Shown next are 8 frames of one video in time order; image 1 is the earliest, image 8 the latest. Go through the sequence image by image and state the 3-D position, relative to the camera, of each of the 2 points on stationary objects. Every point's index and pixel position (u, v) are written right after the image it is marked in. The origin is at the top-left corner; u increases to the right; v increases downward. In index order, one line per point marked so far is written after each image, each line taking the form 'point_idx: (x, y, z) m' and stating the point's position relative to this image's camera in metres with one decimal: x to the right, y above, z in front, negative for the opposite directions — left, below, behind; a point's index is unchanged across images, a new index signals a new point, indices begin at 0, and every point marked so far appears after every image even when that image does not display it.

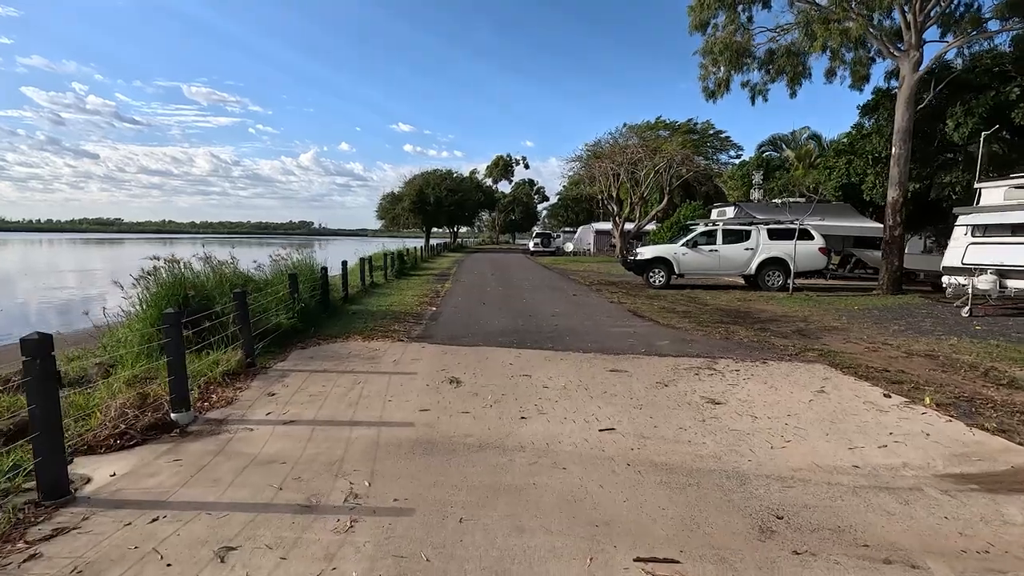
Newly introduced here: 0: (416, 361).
0: (-1.3, -1.0, +7.4) m
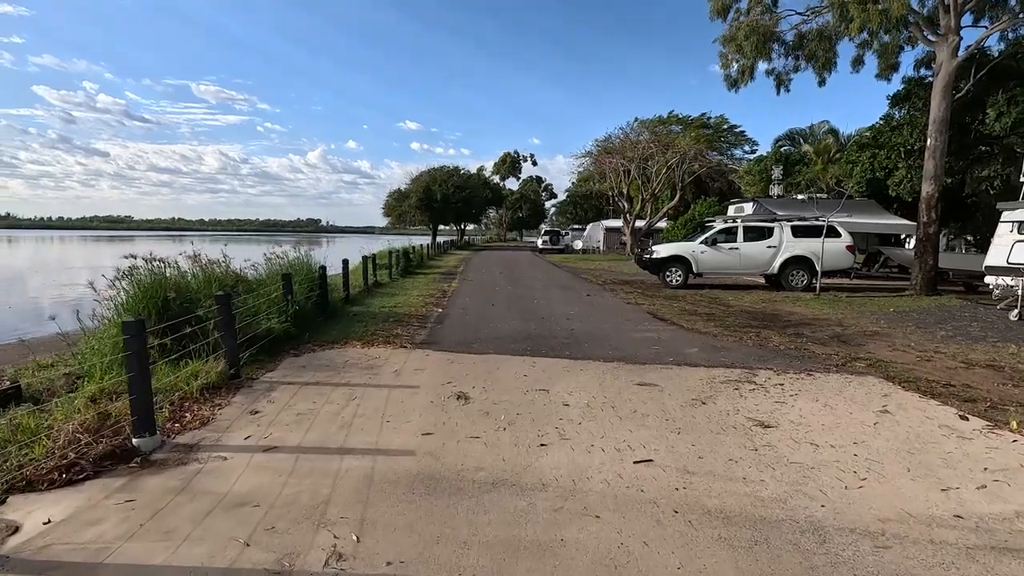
0: (-1.2, -1.1, +6.7) m
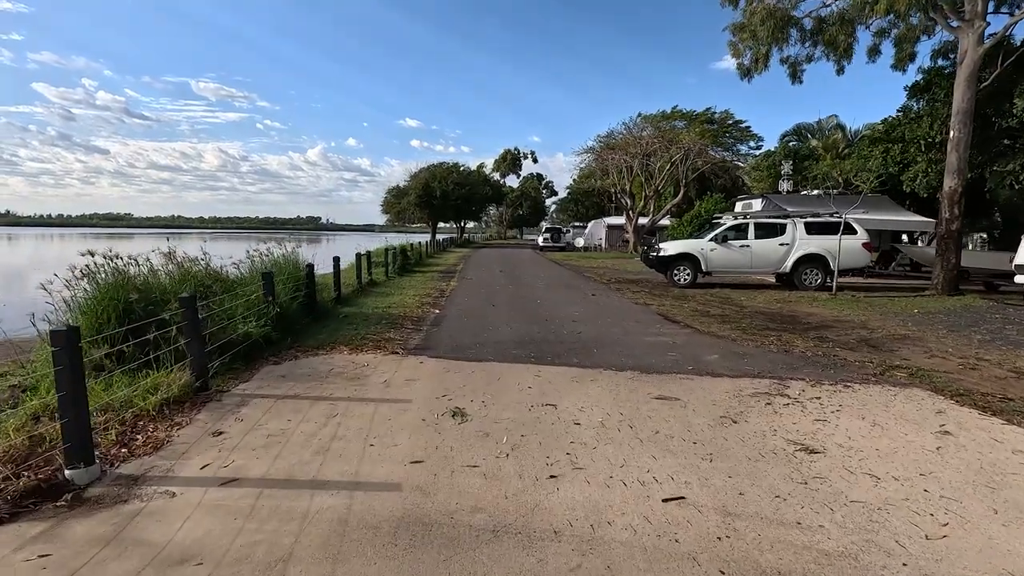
0: (-1.1, -1.1, +6.0) m
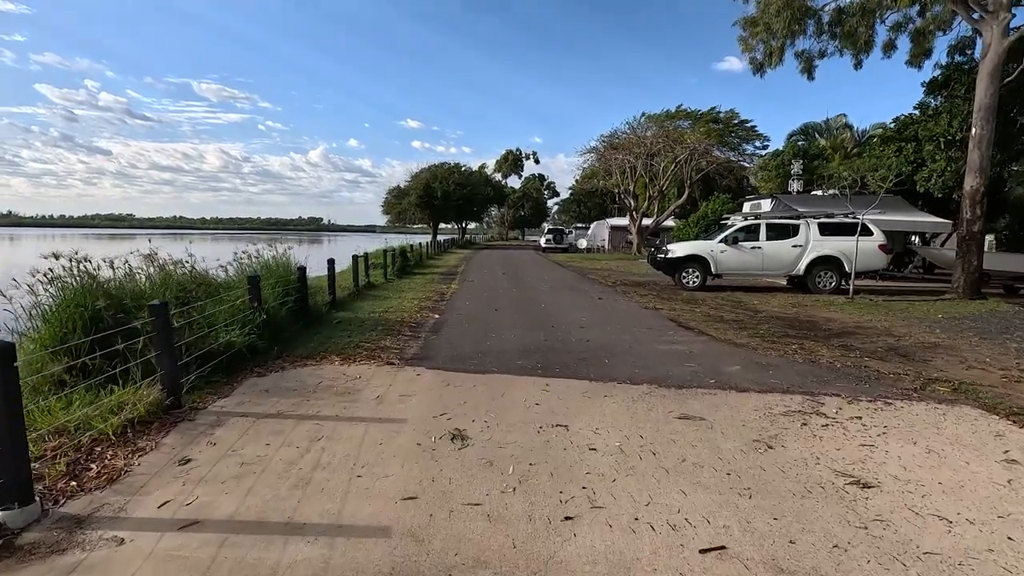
0: (-1.1, -1.1, +5.4) m
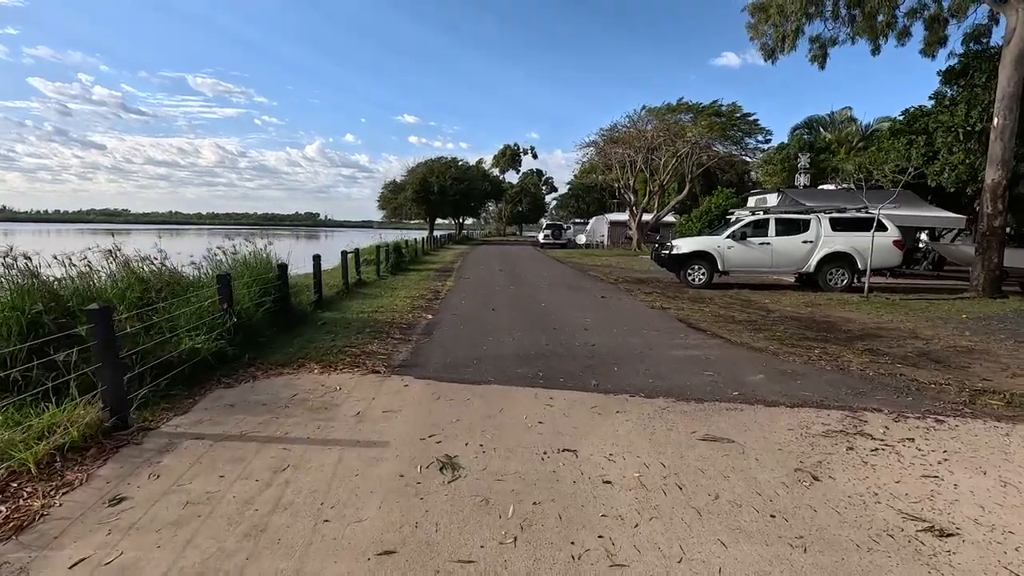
0: (-1.1, -1.1, +4.8) m
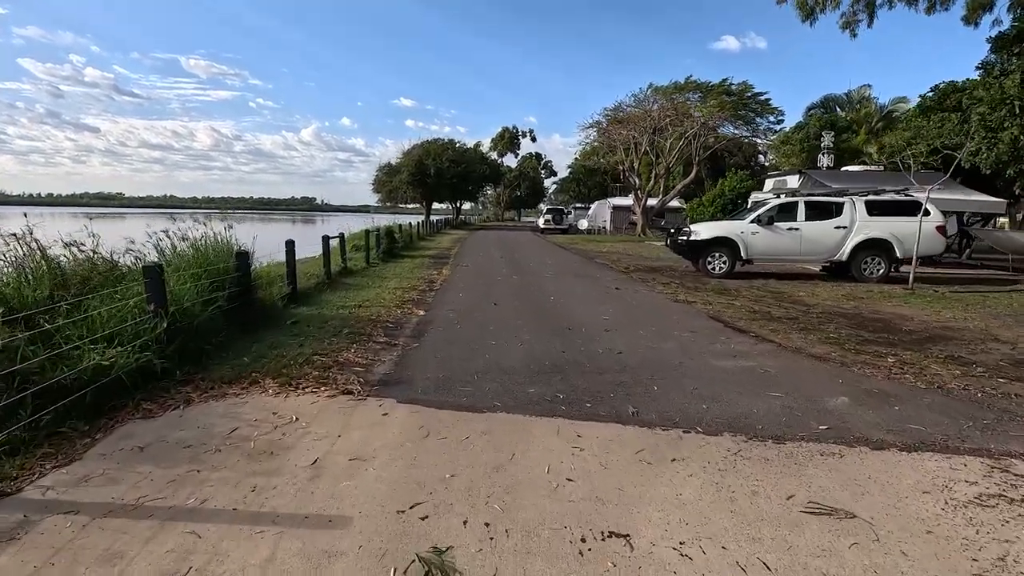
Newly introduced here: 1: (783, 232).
0: (-1.0, -1.1, +3.4) m
1: (+6.9, +1.4, +13.6) m
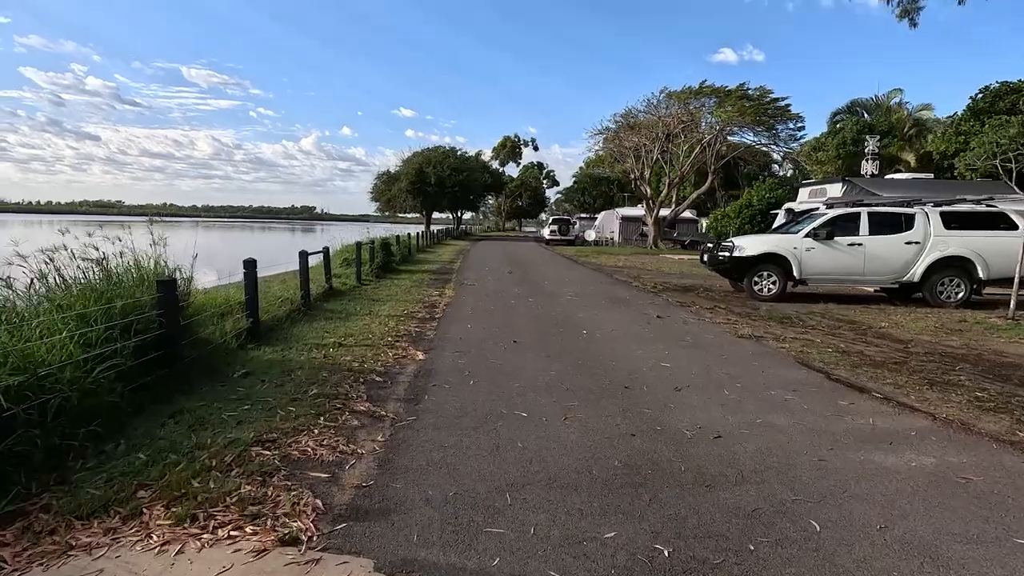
0: (-0.6, -1.5, +1.4) m
1: (+7.2, +0.9, +11.6) m
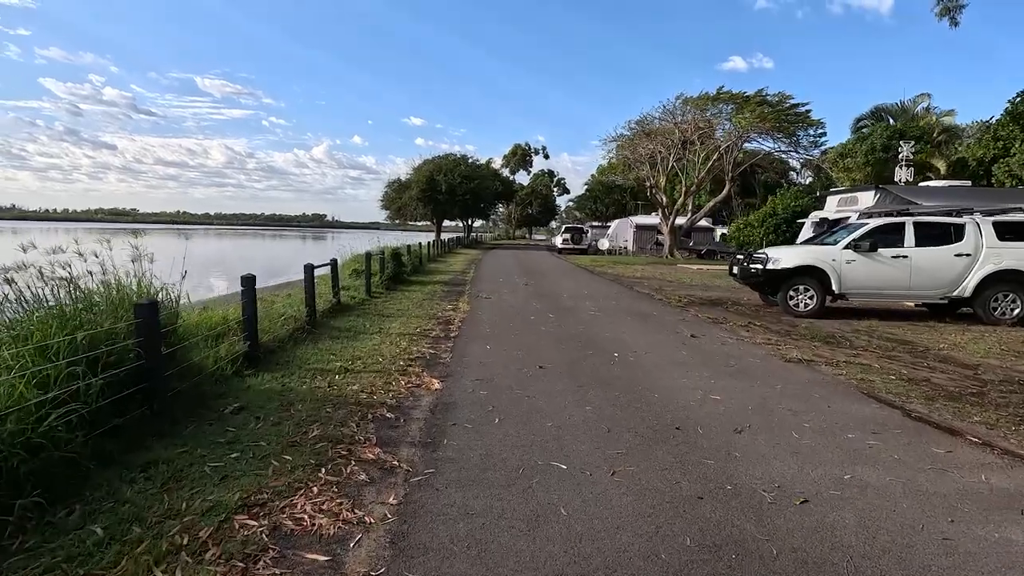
0: (-0.4, -1.6, +0.6) m
1: (+7.6, +0.6, +10.8) m
